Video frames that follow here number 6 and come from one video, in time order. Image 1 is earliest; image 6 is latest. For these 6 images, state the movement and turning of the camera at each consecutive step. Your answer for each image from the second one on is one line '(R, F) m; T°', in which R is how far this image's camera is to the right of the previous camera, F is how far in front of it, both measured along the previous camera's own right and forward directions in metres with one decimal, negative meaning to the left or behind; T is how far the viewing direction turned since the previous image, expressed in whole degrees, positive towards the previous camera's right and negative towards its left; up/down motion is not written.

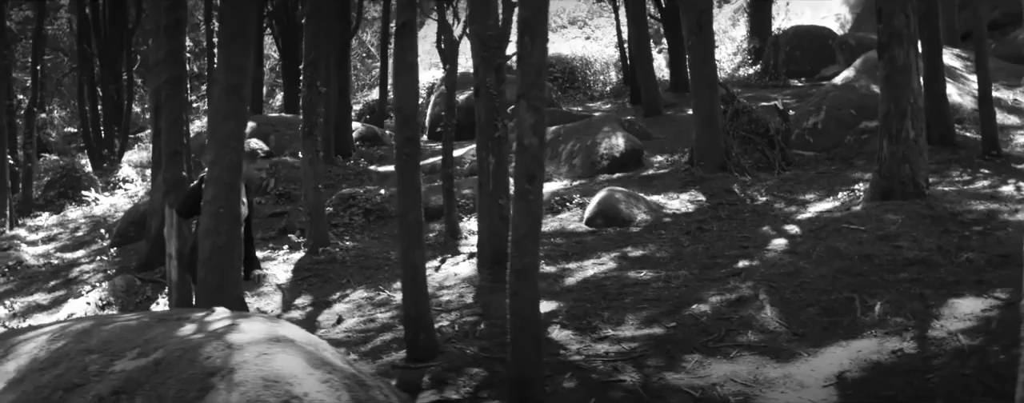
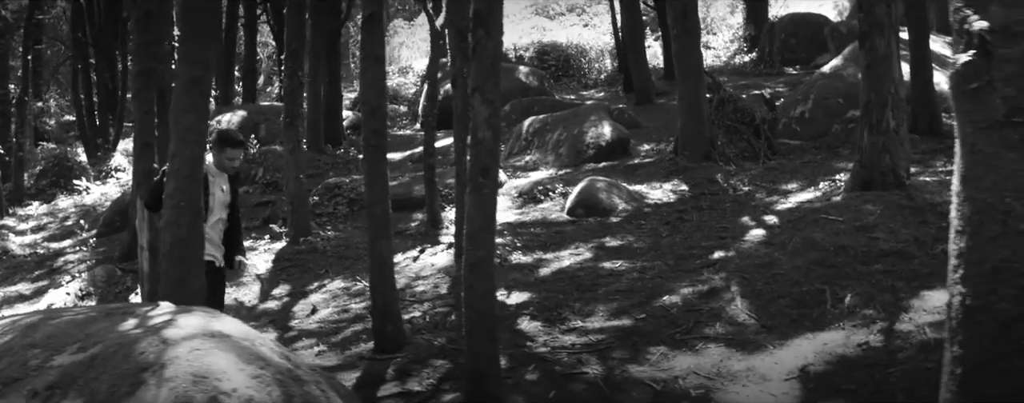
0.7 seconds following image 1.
(+0.4, 0.0) m; -1°
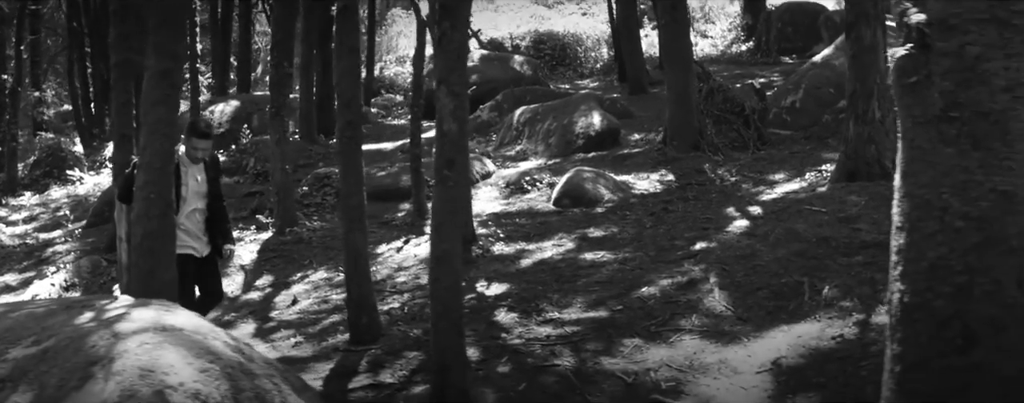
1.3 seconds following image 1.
(+0.3, 0.0) m; -1°
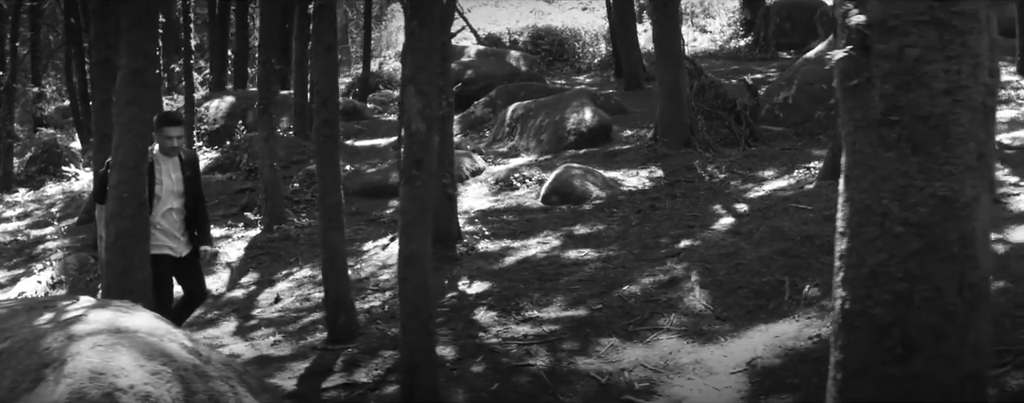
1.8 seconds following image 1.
(+0.3, 0.0) m; -1°
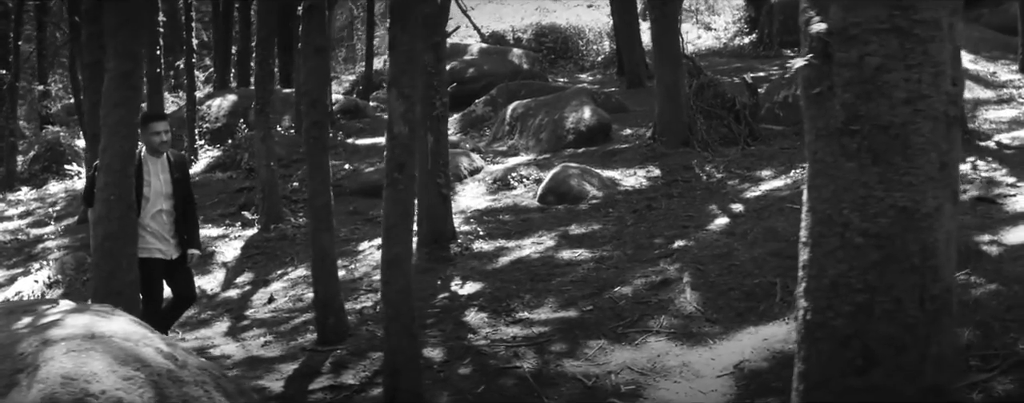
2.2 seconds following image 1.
(+0.2, 0.0) m; -1°
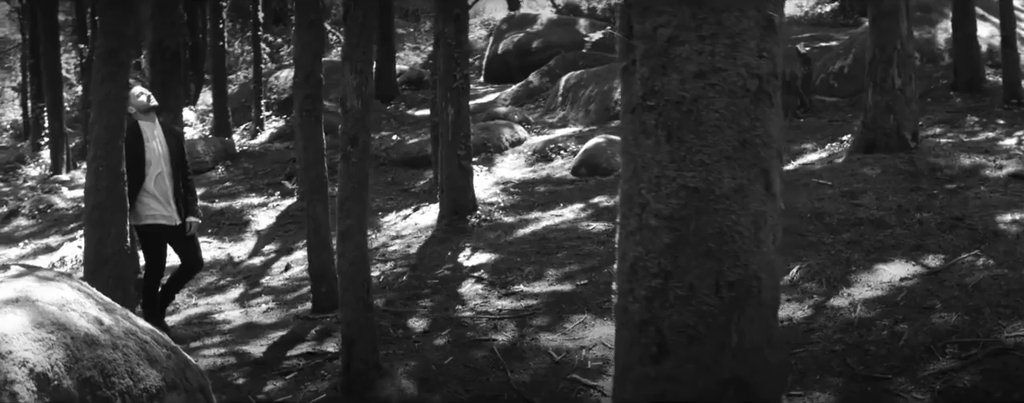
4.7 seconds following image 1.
(+1.2, +0.1) m; -7°
